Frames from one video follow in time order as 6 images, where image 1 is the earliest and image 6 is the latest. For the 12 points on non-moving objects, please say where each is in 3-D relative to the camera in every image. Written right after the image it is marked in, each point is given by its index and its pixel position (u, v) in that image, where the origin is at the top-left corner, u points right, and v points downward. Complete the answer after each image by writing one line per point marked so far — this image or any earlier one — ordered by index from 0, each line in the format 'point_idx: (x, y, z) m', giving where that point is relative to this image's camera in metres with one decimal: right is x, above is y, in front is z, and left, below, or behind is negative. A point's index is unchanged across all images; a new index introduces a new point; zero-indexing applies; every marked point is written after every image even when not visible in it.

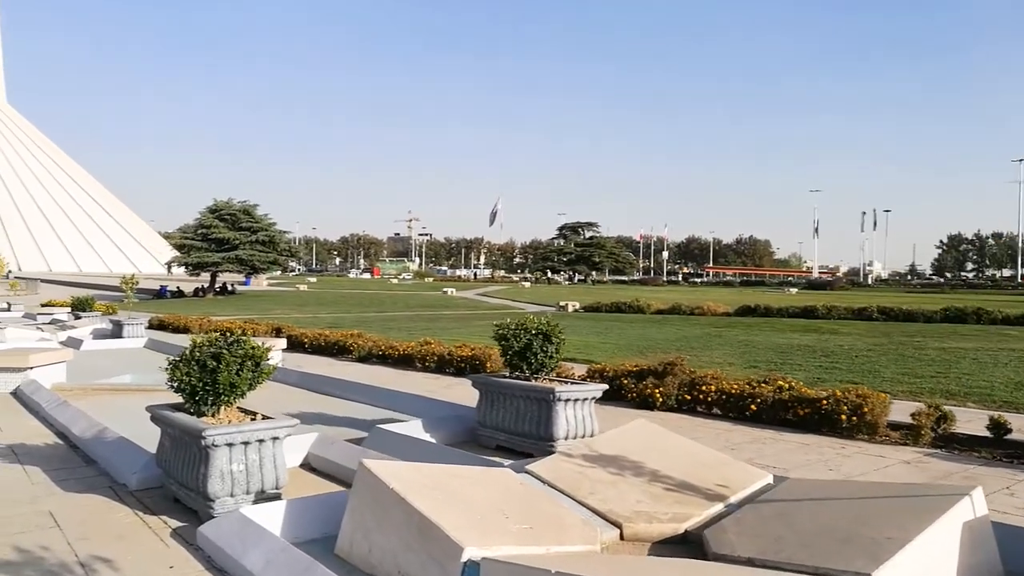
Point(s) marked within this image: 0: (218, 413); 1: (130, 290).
0: (-1.6, -0.7, +3.9) m
1: (-9.4, -0.1, +17.8) m
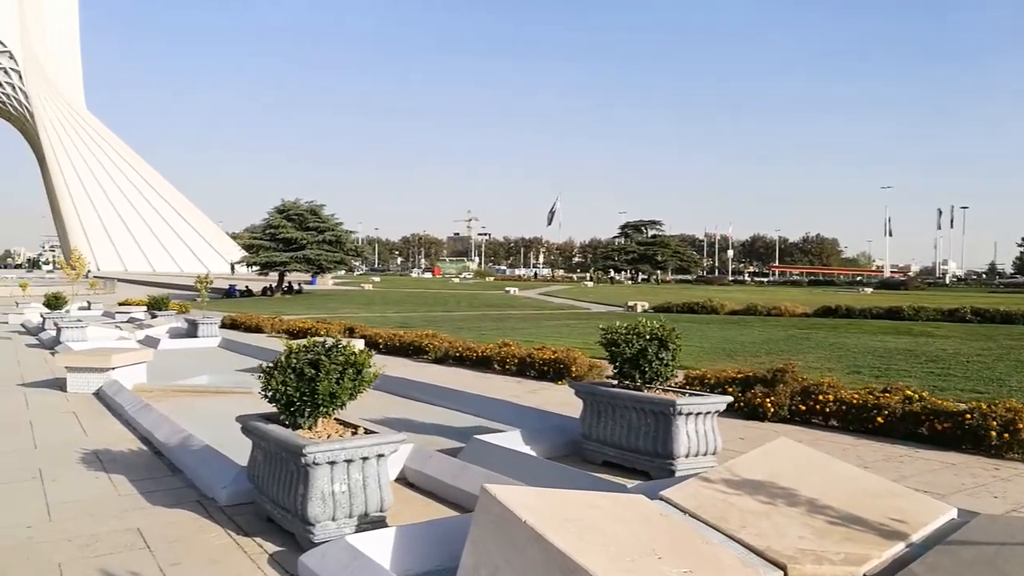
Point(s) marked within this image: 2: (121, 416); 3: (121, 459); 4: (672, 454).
0: (-1.0, -0.7, +3.6) m
1: (-7.6, 0.0, +18.0) m
2: (-3.3, -1.1, +6.1) m
3: (-2.6, -1.1, +4.8) m
4: (+1.0, -1.0, +4.6) m
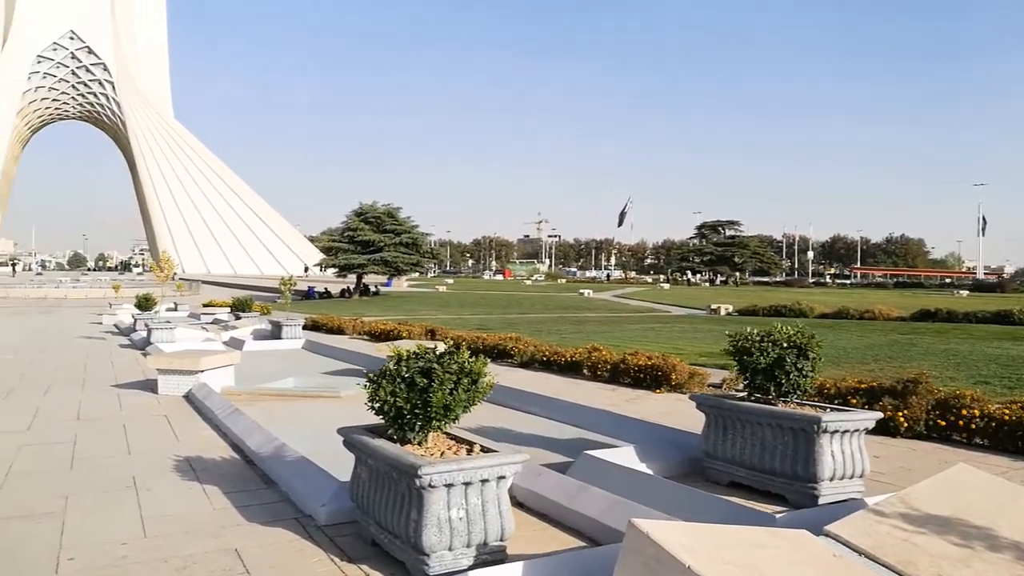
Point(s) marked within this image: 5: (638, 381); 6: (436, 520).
0: (-0.4, -0.7, +3.2) m
1: (-5.7, -0.1, +18.2) m
2: (-2.5, -1.1, +5.9) m
3: (-1.9, -1.1, +4.6) m
4: (+1.7, -1.0, +4.0) m
5: (+1.5, -1.1, +8.5) m
6: (-0.3, -0.9, +2.8) m
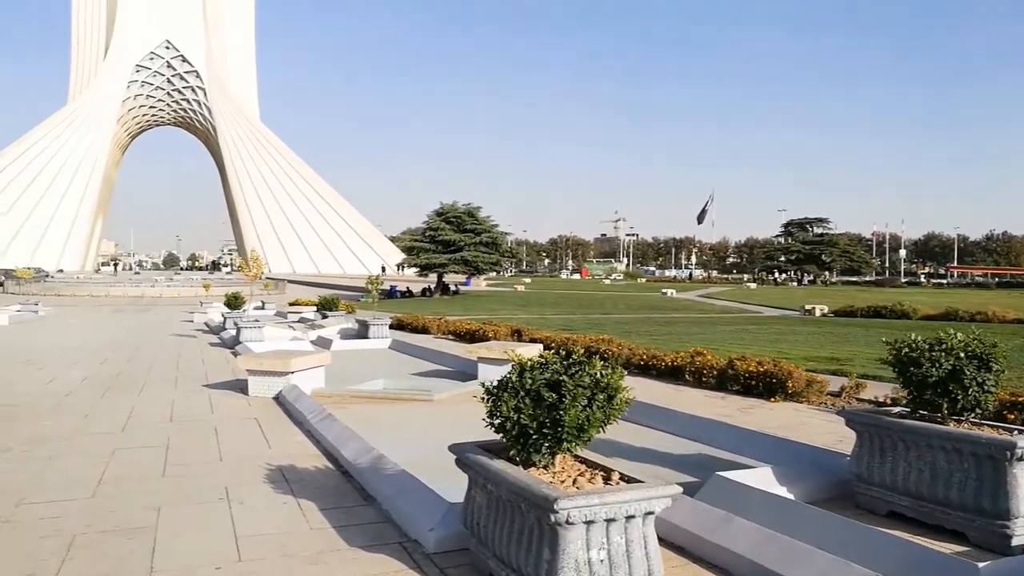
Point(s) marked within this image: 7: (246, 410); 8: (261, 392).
0: (+0.2, -0.7, +2.7) m
1: (-3.6, -0.1, +18.2) m
2: (-1.6, -1.1, +5.6) m
3: (-1.2, -1.1, +4.3) m
4: (+2.3, -1.0, +3.3) m
5: (+2.5, -1.1, +7.8) m
6: (+0.2, -0.9, +2.4) m
7: (-2.3, -1.1, +6.2) m
8: (-2.4, -1.0, +6.9) m
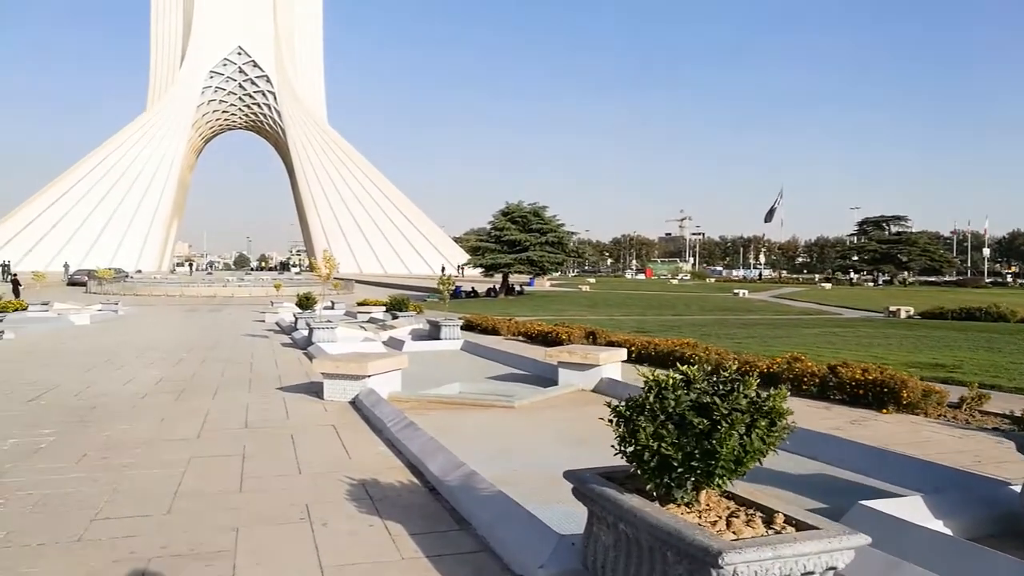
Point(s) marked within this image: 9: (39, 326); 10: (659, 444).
0: (+0.6, -0.7, +2.3) m
1: (-1.9, -0.1, +18.0) m
2: (-1.0, -1.1, +5.3) m
3: (-0.6, -1.1, +3.9) m
4: (+2.8, -1.0, +2.7) m
5: (+3.4, -1.1, +7.1) m
6: (+0.6, -0.9, +1.9) m
7: (-1.6, -1.1, +6.0) m
8: (-1.6, -1.0, +6.6) m
9: (-9.0, -0.7, +13.7) m
10: (+0.5, -0.5, +2.2) m
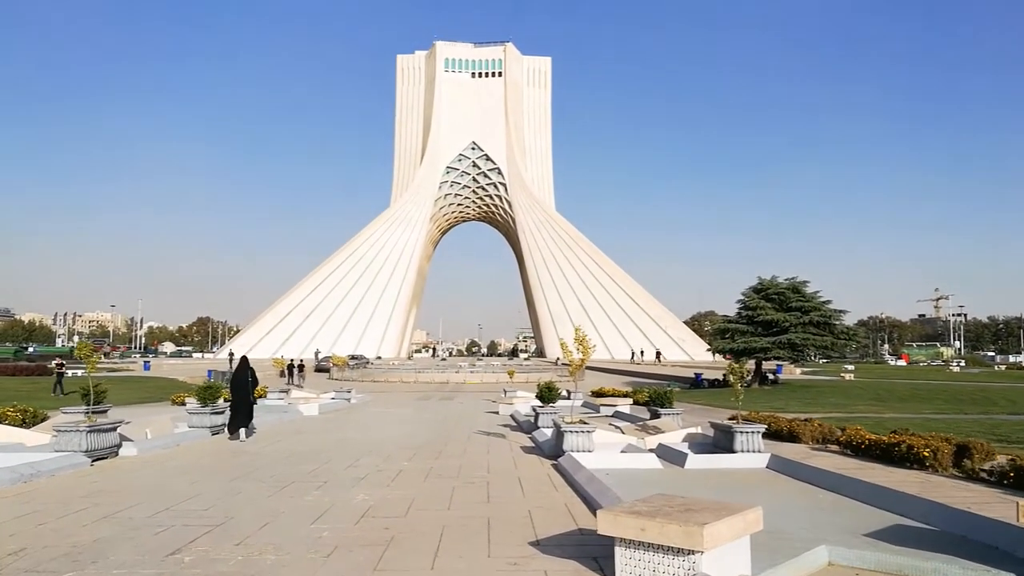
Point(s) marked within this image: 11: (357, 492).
0: (+1.4, -0.6, -1.1) m
1: (+3.8, -1.8, +14.6) m
2: (+0.9, -1.4, +2.2) m
3: (+0.8, -1.3, +0.8) m
4: (+3.7, -1.0, -1.4) m
5: (+5.5, -1.5, +2.6) m
6: (+1.4, -0.8, -1.5) m
7: (+0.5, -1.5, +3.0) m
8: (+0.6, -1.5, +3.6) m
9: (-4.3, -2.2, +12.6) m
10: (+1.3, -0.4, -1.1) m
11: (-1.3, -1.7, +6.2) m
